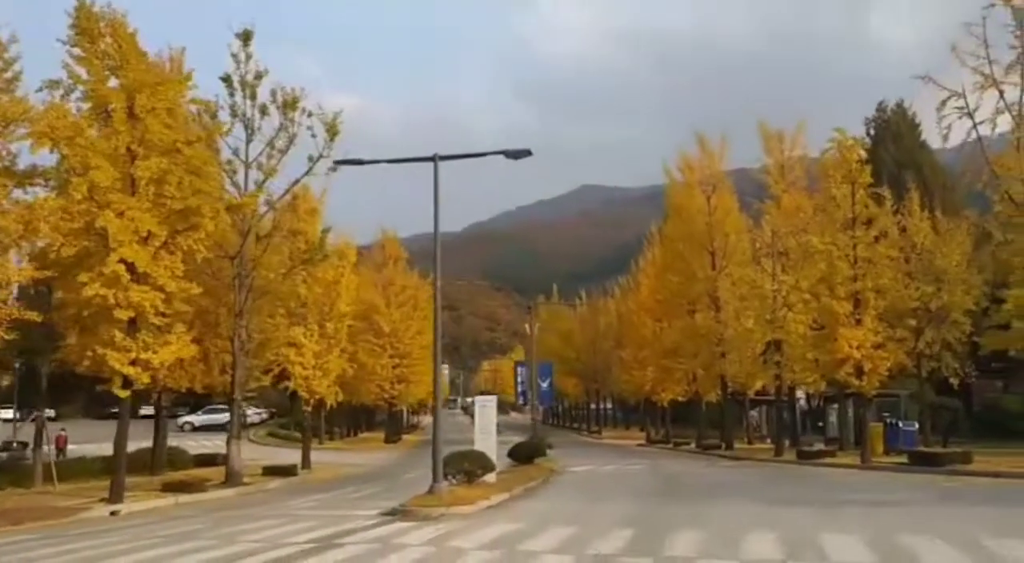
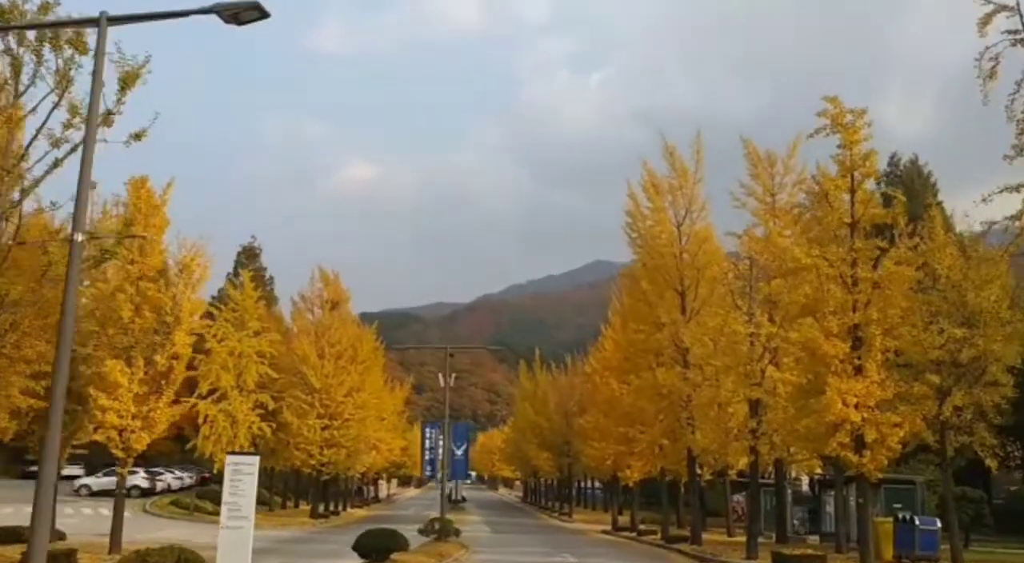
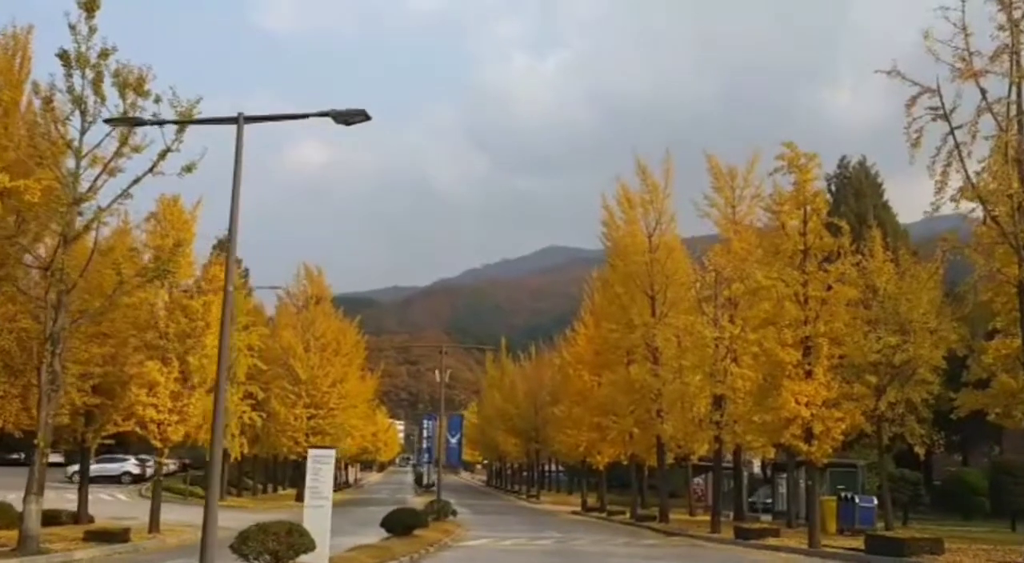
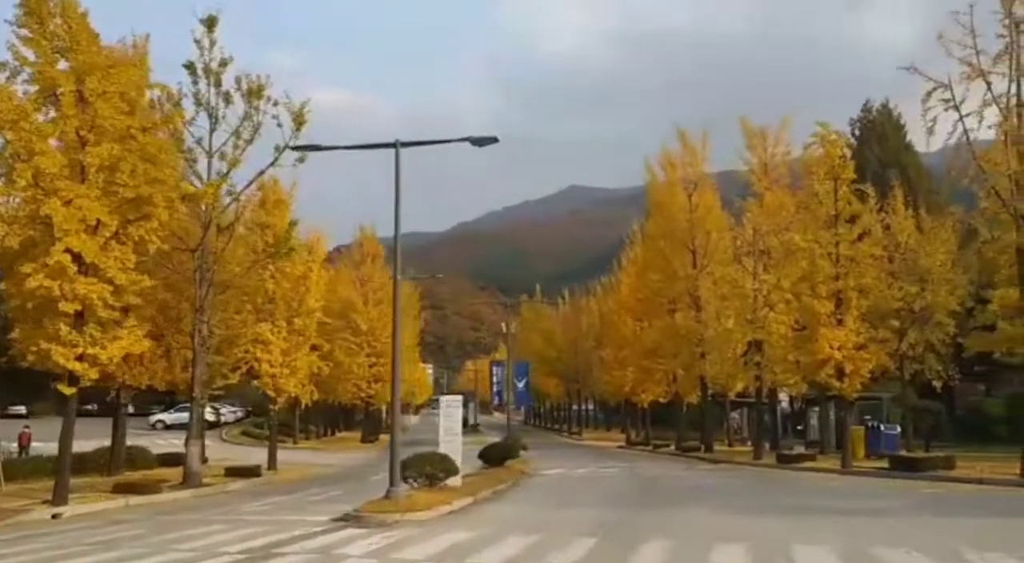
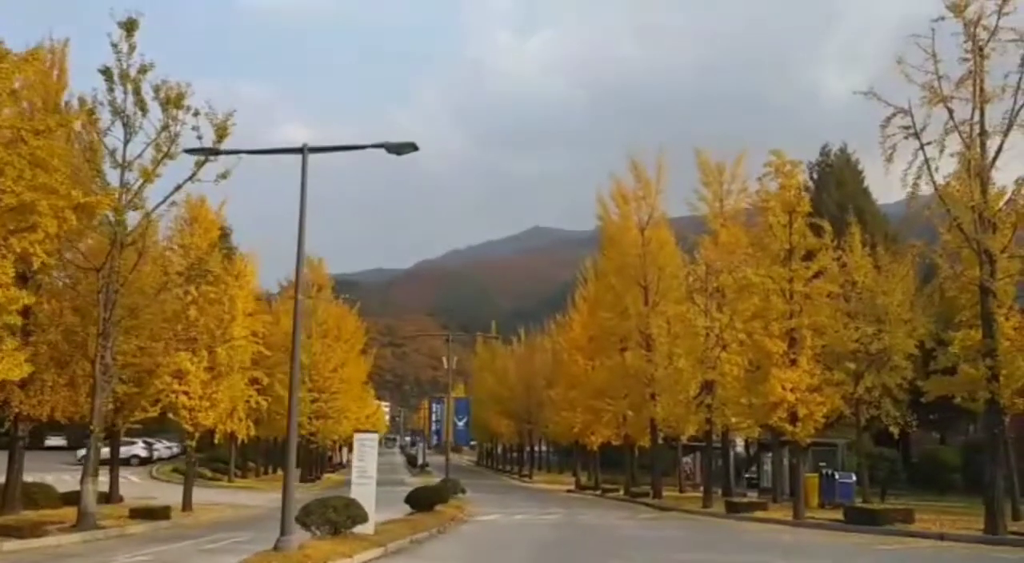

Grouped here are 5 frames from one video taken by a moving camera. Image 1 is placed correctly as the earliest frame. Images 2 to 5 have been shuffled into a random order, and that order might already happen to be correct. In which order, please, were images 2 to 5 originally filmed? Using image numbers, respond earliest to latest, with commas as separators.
4, 5, 3, 2
